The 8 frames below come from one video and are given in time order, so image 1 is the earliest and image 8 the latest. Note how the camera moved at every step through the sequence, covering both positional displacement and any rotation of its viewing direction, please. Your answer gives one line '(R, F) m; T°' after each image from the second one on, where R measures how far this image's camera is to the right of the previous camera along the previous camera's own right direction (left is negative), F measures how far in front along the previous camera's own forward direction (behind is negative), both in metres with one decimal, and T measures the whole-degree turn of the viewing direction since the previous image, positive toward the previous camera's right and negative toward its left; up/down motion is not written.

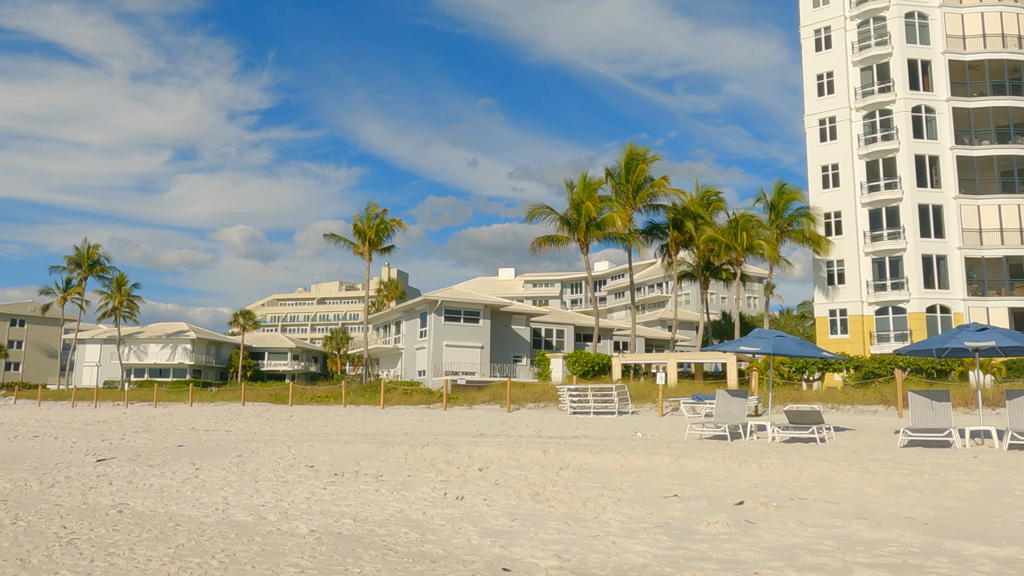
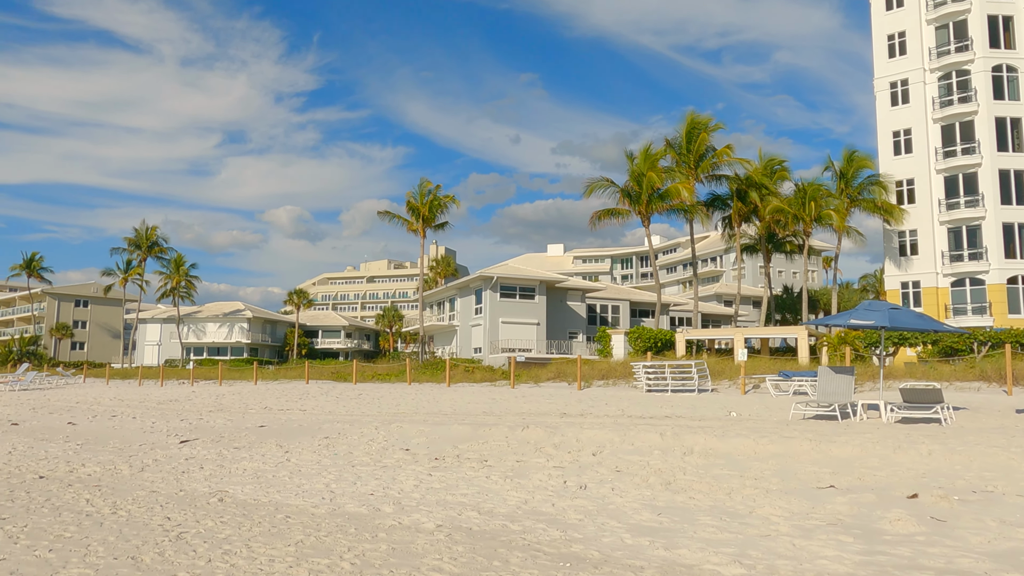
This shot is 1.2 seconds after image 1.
(-0.8, +0.8) m; -3°
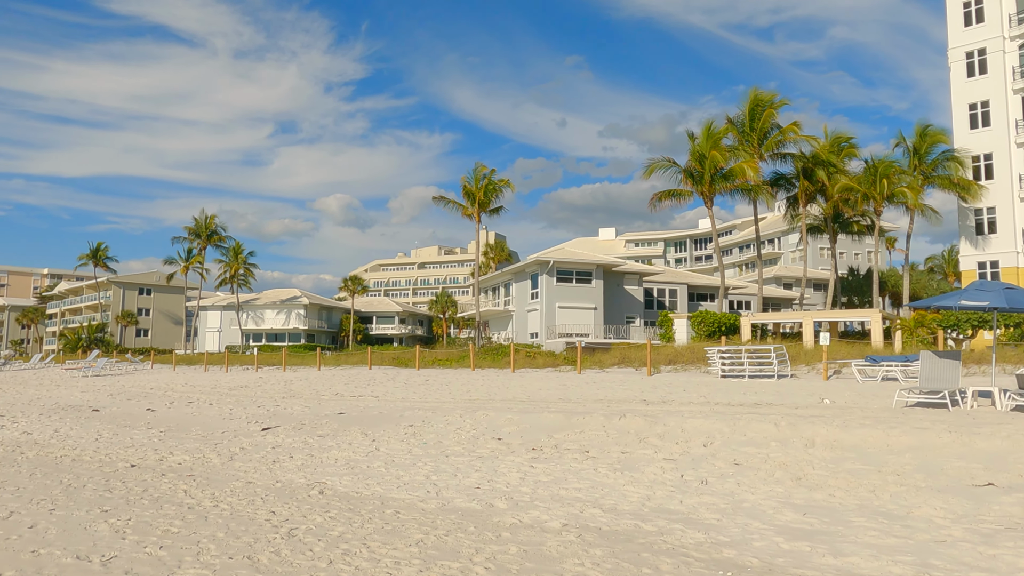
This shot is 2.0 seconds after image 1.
(-0.6, +0.5) m; -4°
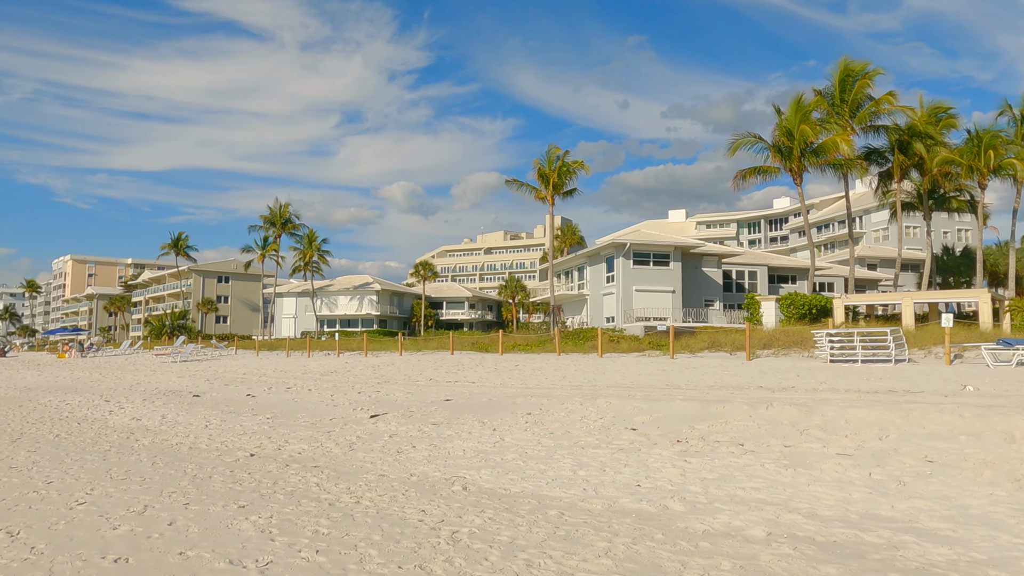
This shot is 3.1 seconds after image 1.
(-0.8, +0.7) m; -5°
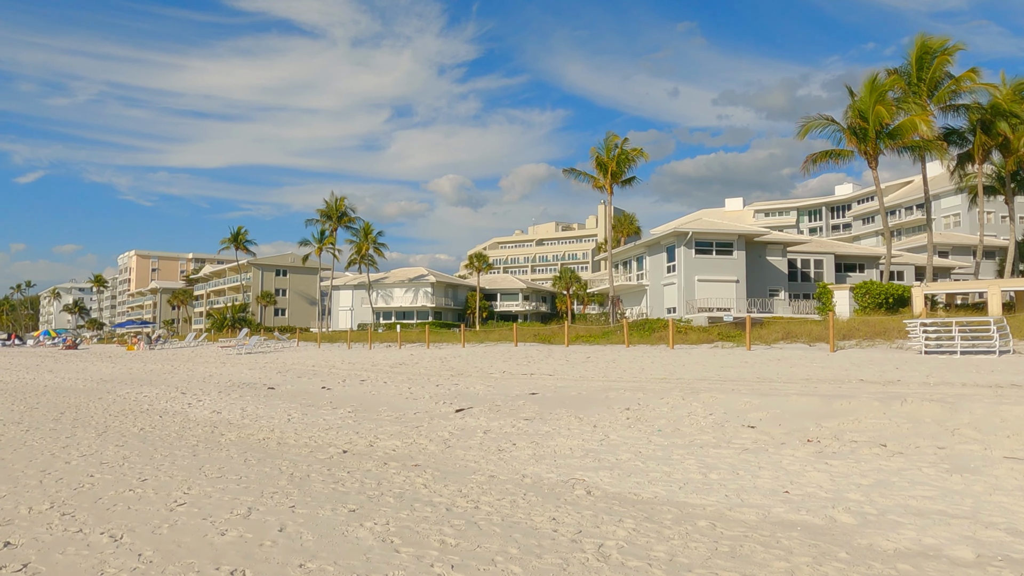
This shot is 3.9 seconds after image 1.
(-0.6, +0.6) m; -4°
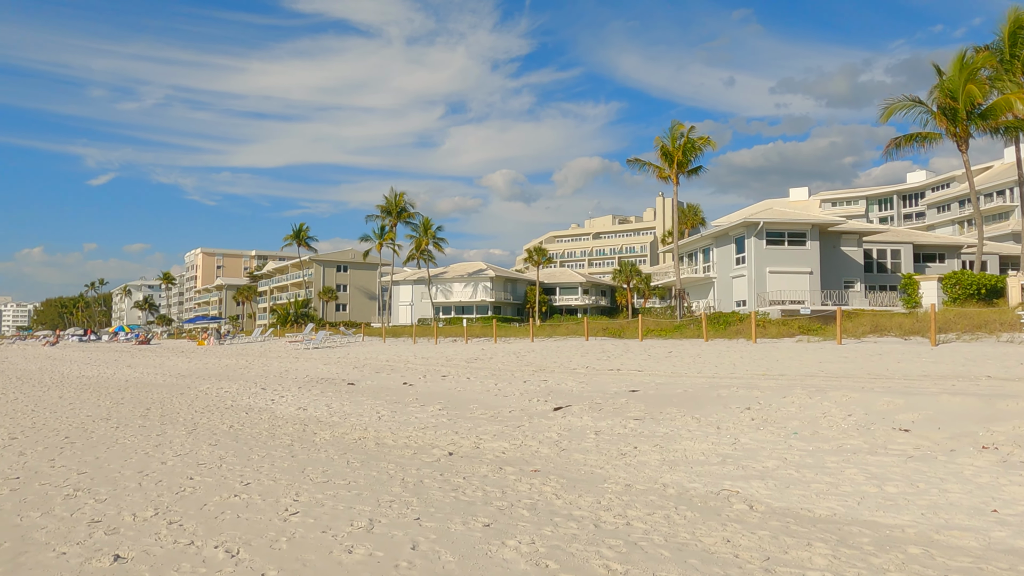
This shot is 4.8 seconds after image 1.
(-0.7, +0.7) m; -4°
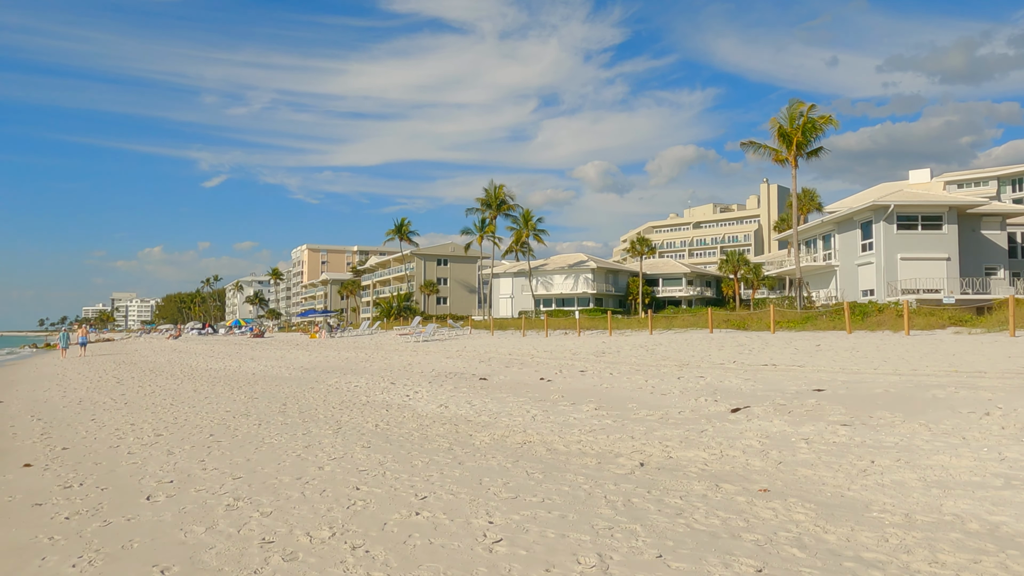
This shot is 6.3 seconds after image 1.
(-1.0, +1.1) m; -7°
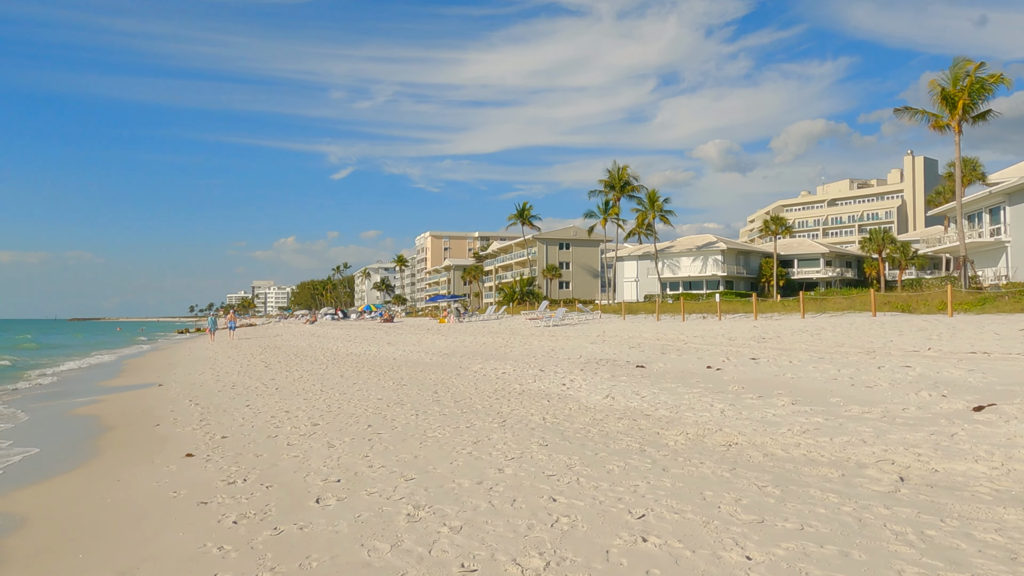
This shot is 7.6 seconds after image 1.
(-0.8, +1.1) m; -9°
